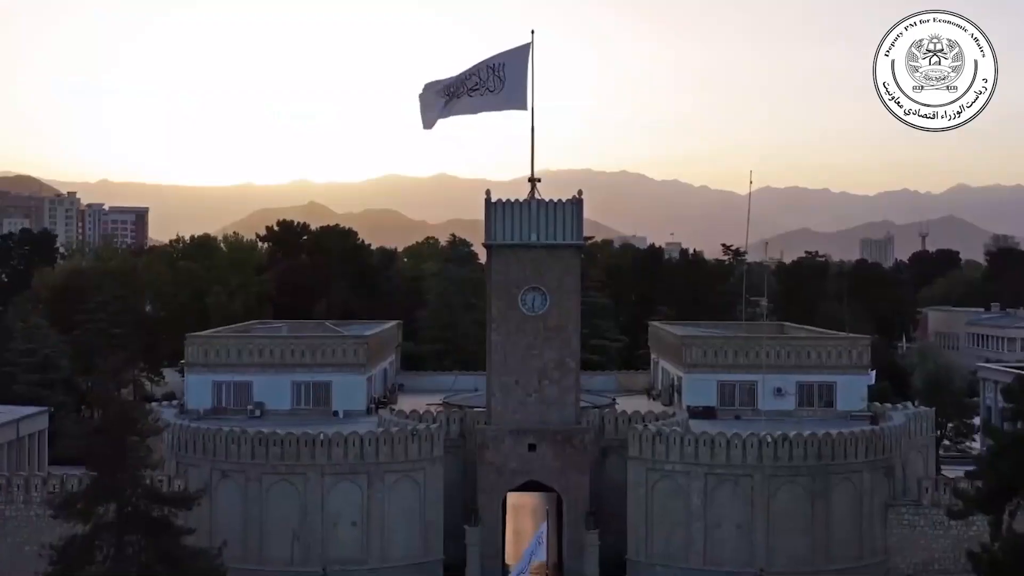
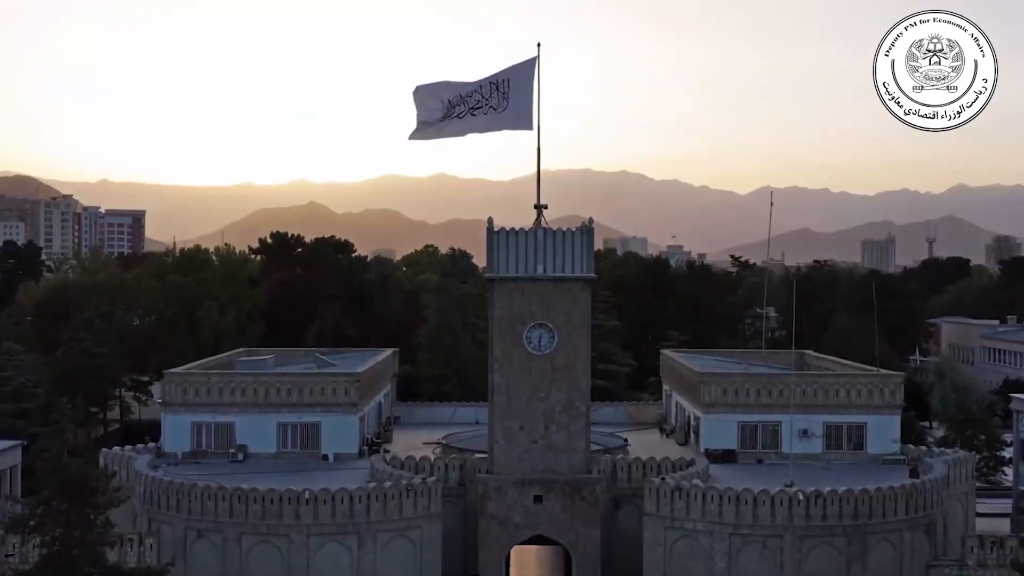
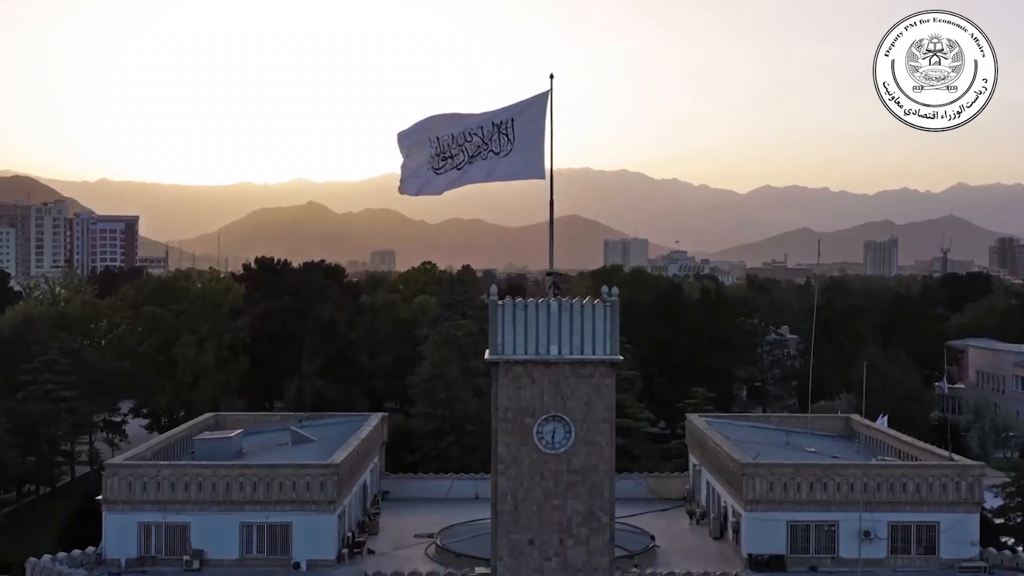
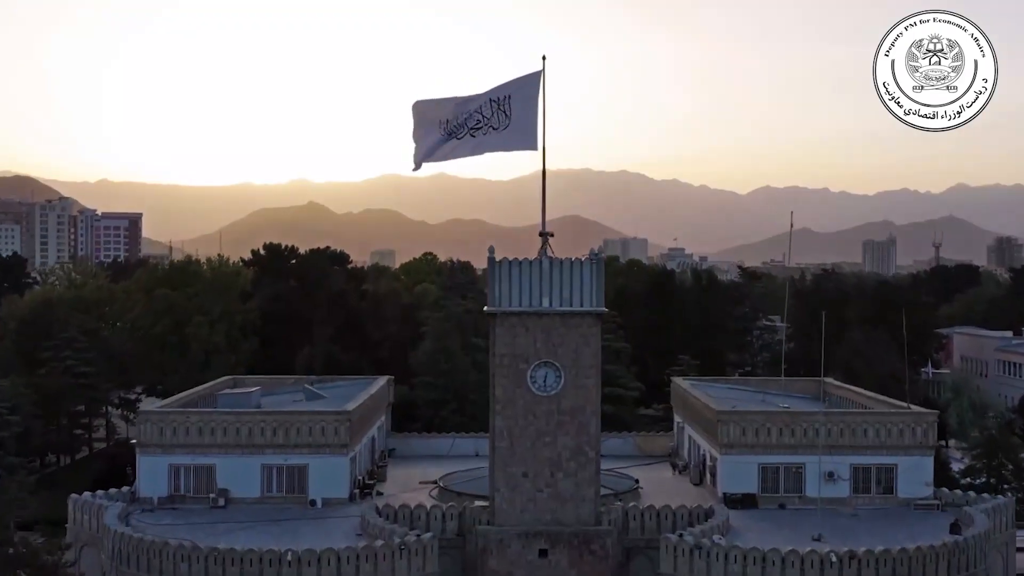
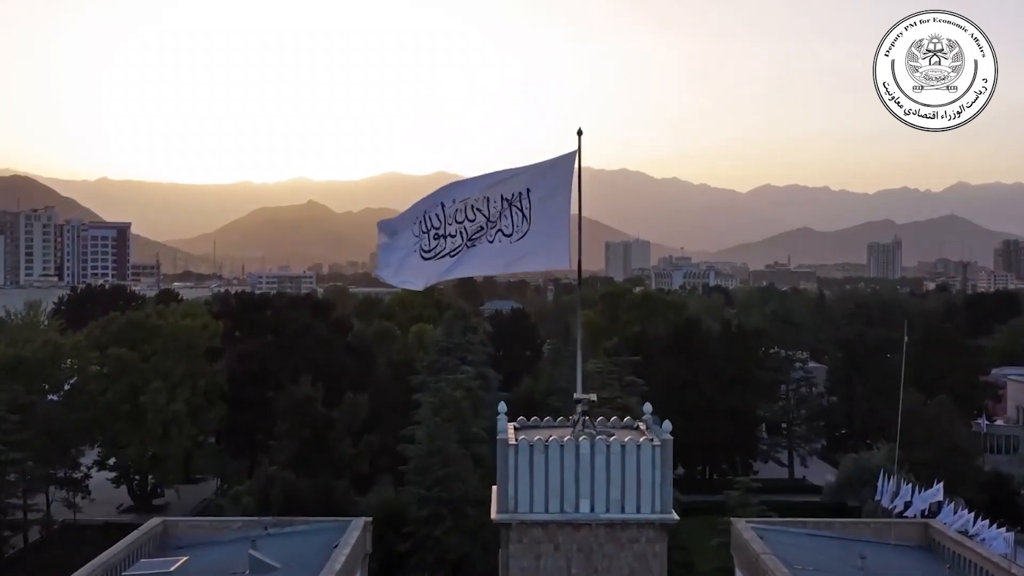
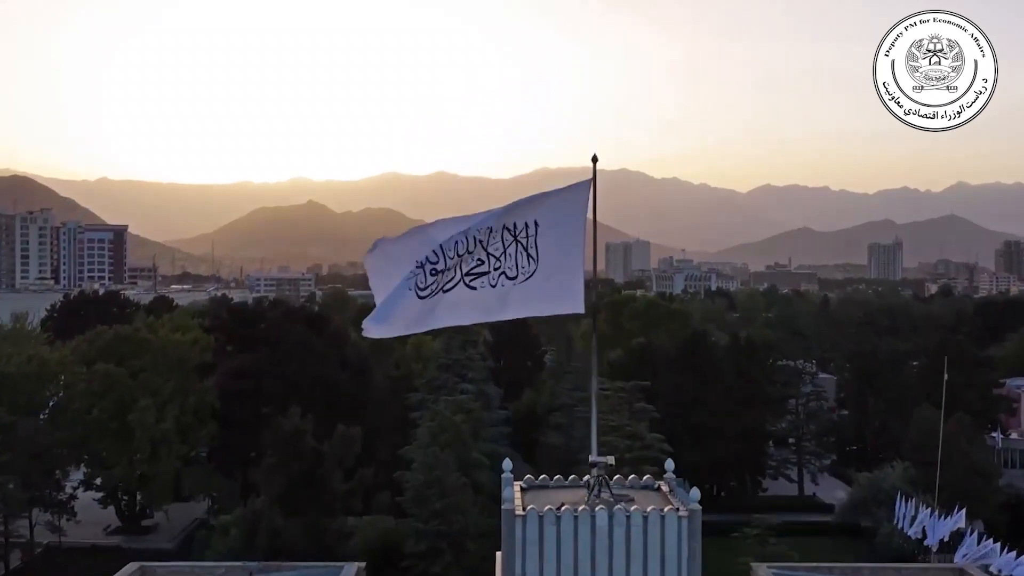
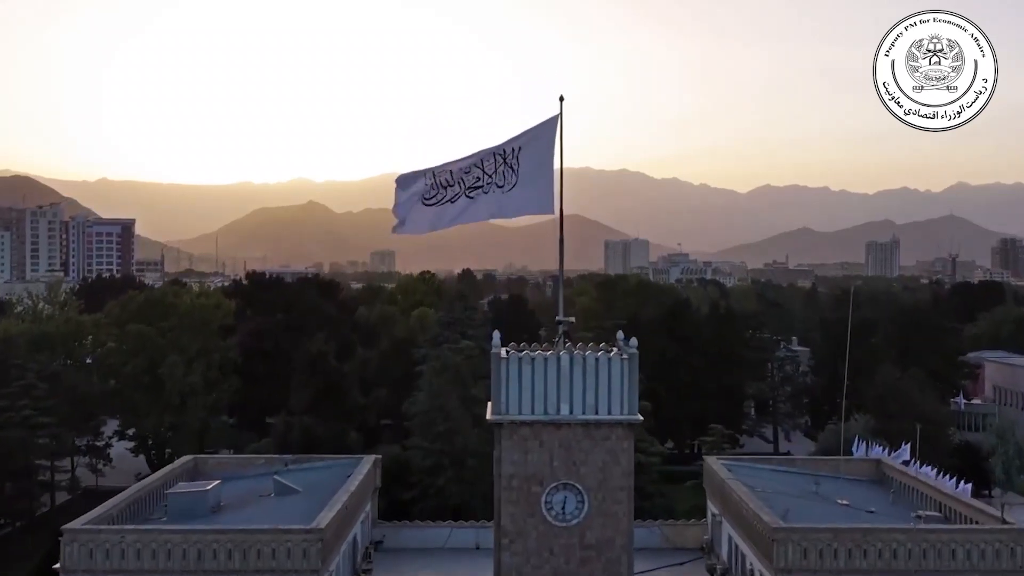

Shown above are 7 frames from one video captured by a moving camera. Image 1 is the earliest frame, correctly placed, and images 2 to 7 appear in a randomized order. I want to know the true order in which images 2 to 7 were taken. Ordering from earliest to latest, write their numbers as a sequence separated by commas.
2, 4, 3, 7, 5, 6
